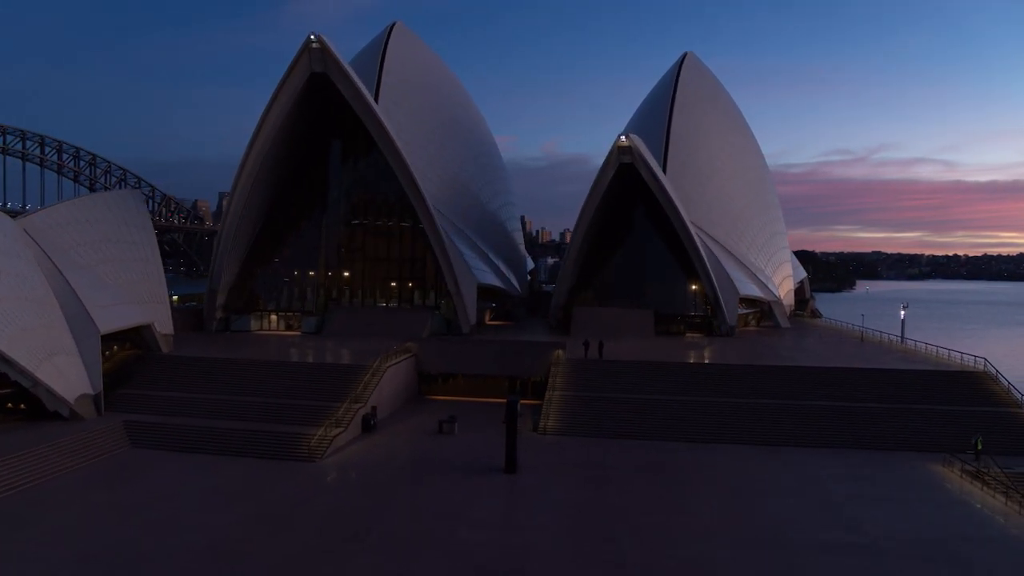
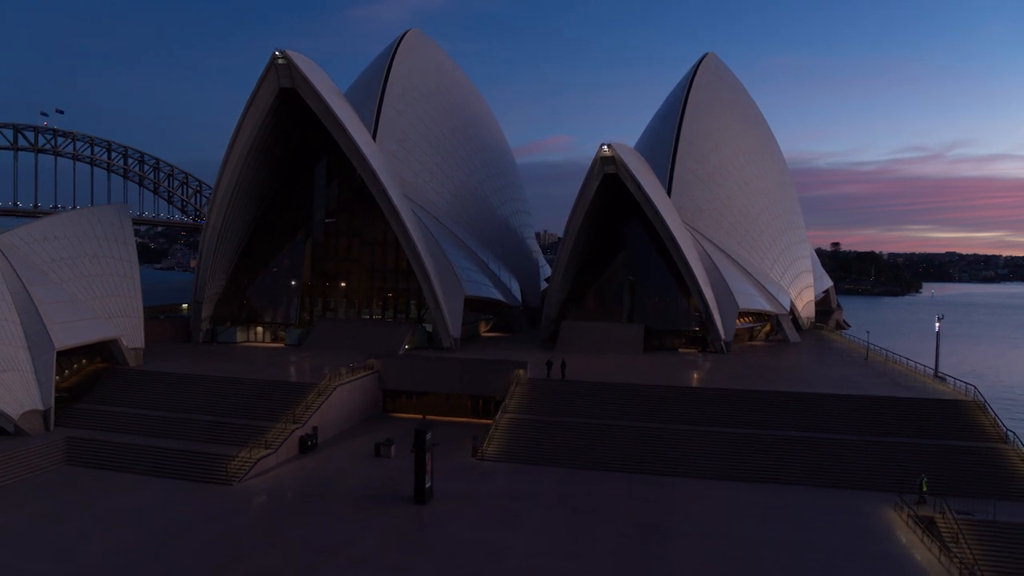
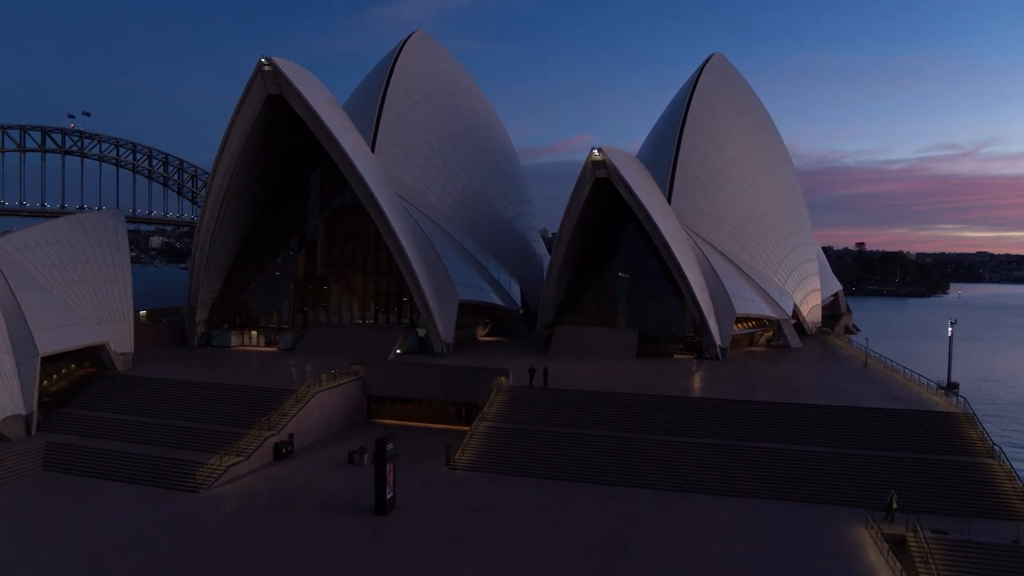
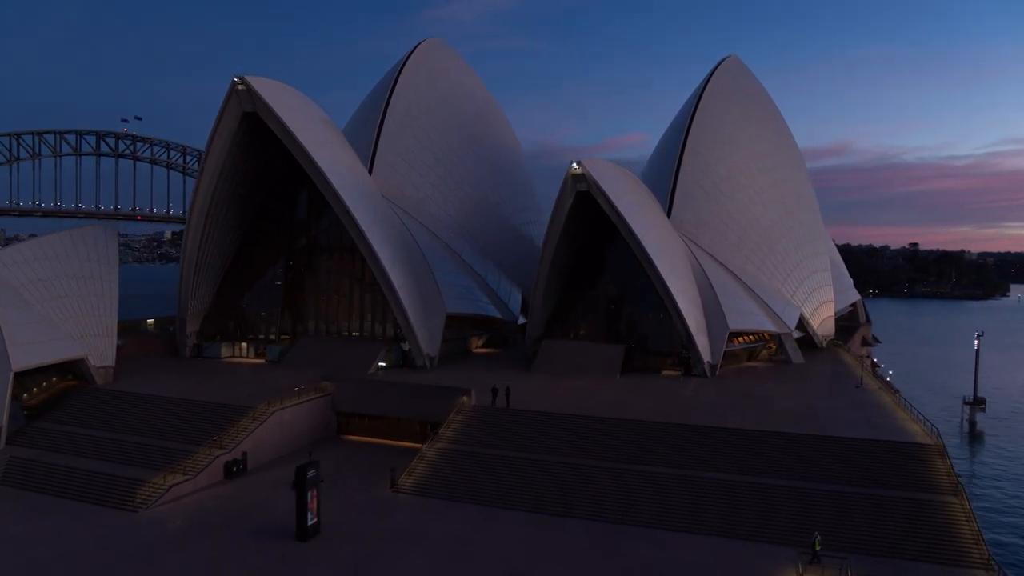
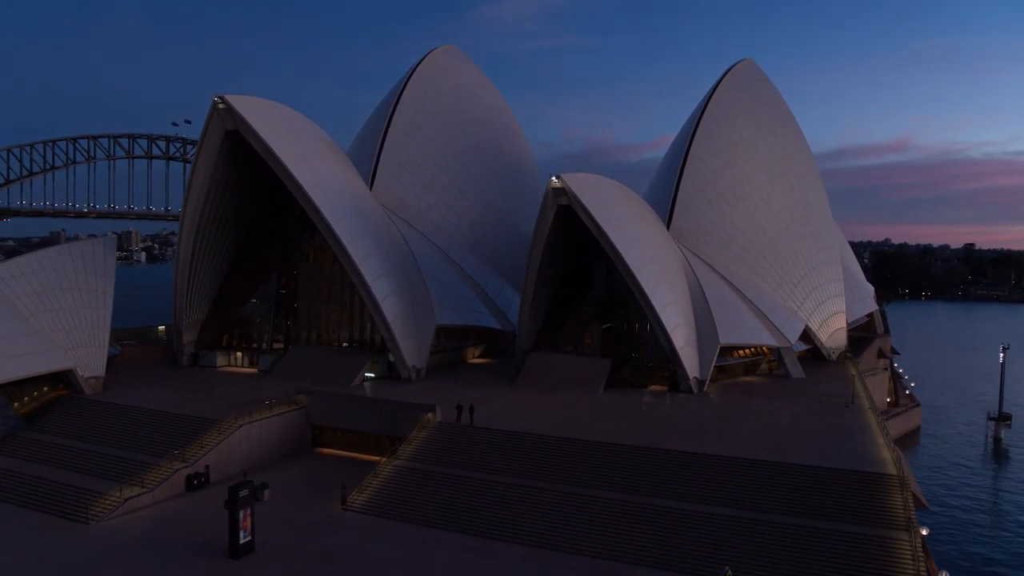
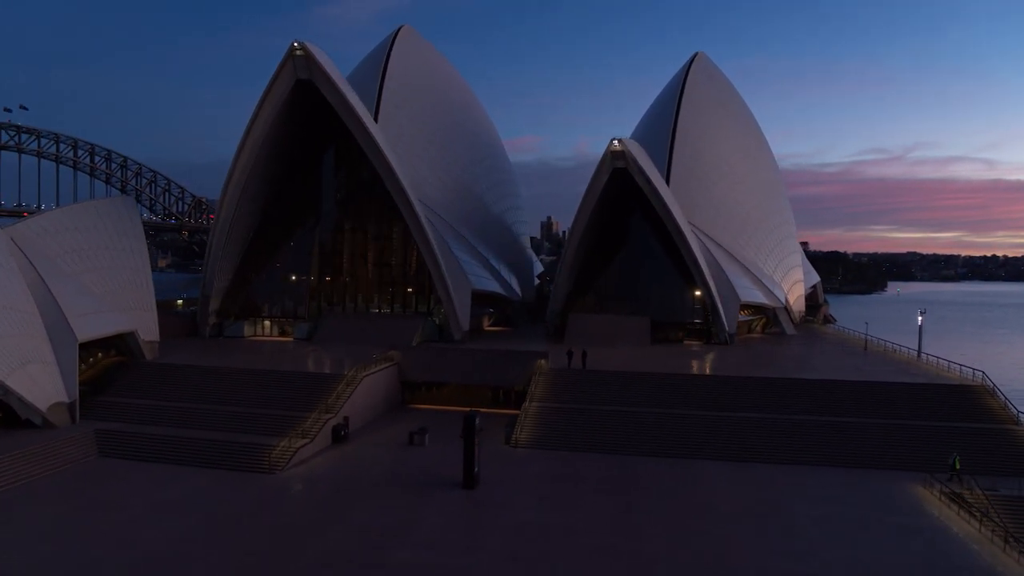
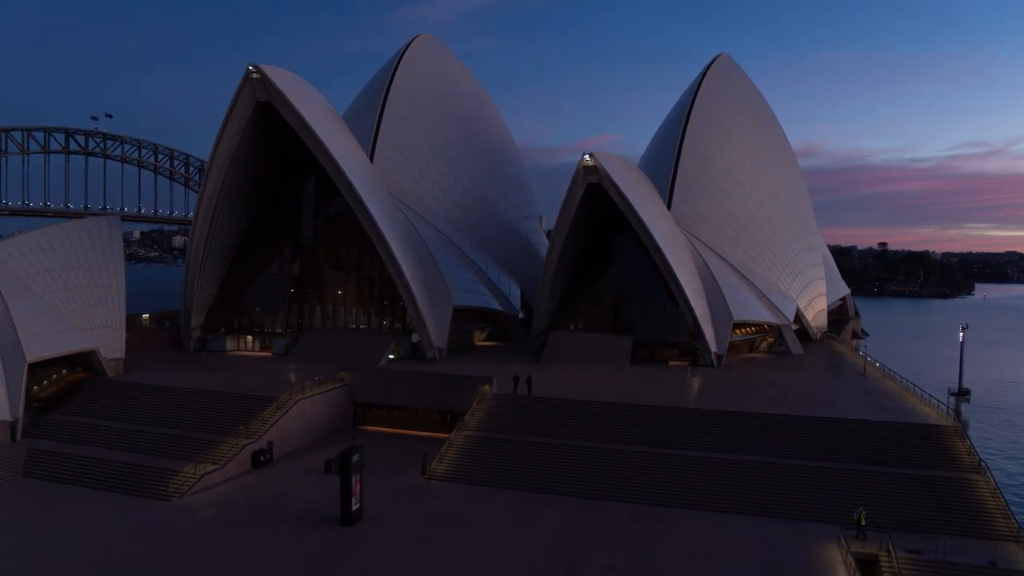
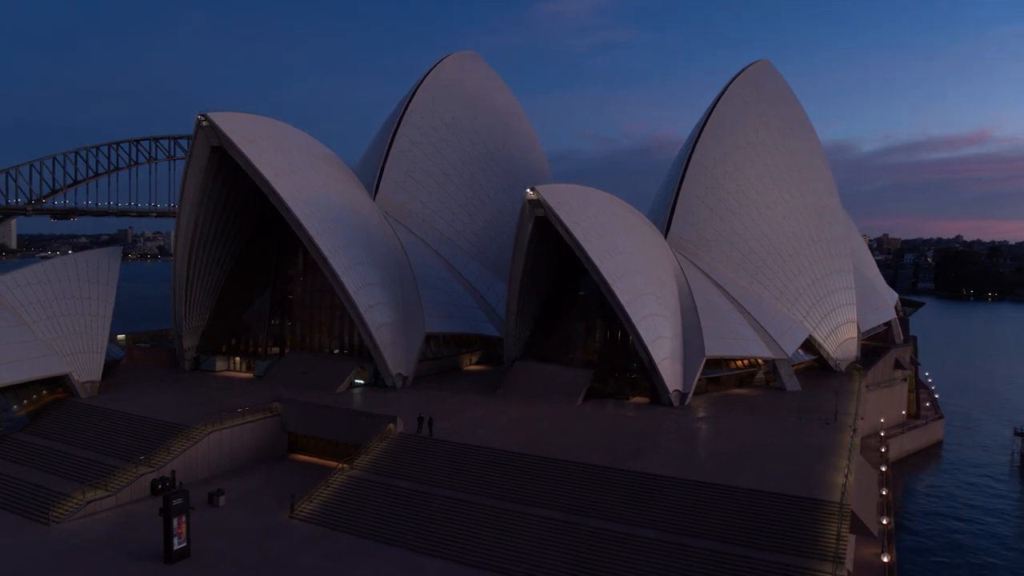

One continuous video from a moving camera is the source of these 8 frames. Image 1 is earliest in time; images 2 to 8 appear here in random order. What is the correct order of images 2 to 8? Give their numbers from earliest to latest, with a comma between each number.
6, 2, 3, 7, 4, 5, 8
